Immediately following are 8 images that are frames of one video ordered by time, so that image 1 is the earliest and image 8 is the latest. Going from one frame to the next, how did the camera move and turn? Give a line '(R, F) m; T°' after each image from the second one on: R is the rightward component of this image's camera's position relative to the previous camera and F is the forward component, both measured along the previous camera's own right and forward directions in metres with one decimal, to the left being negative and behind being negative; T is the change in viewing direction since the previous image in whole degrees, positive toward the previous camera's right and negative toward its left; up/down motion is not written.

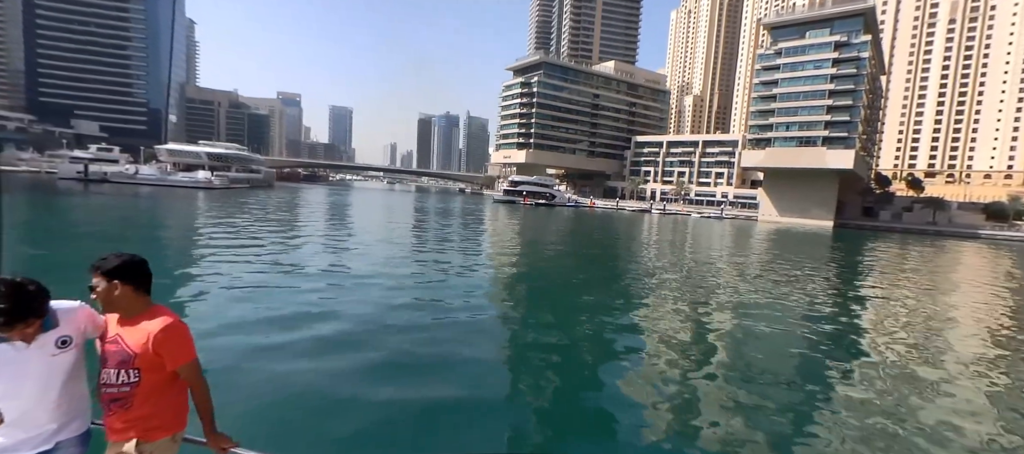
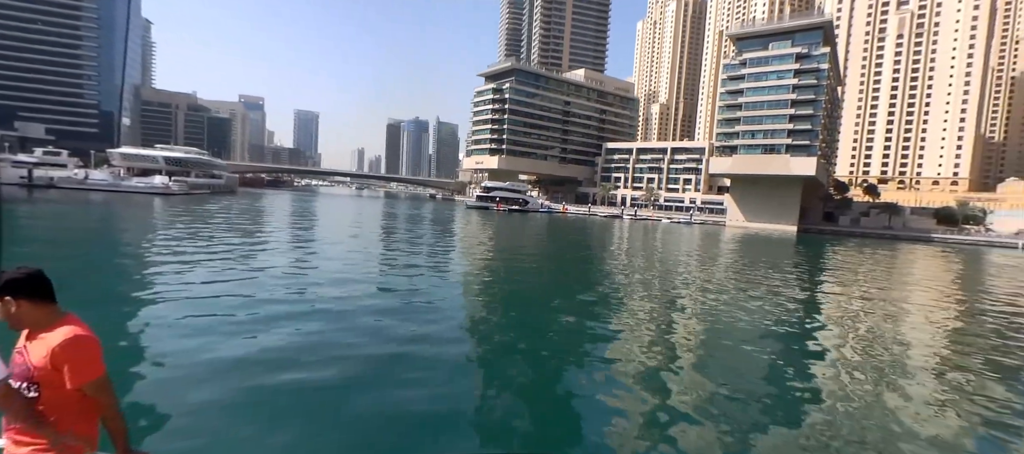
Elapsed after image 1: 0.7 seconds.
(-0.3, +0.3) m; +4°
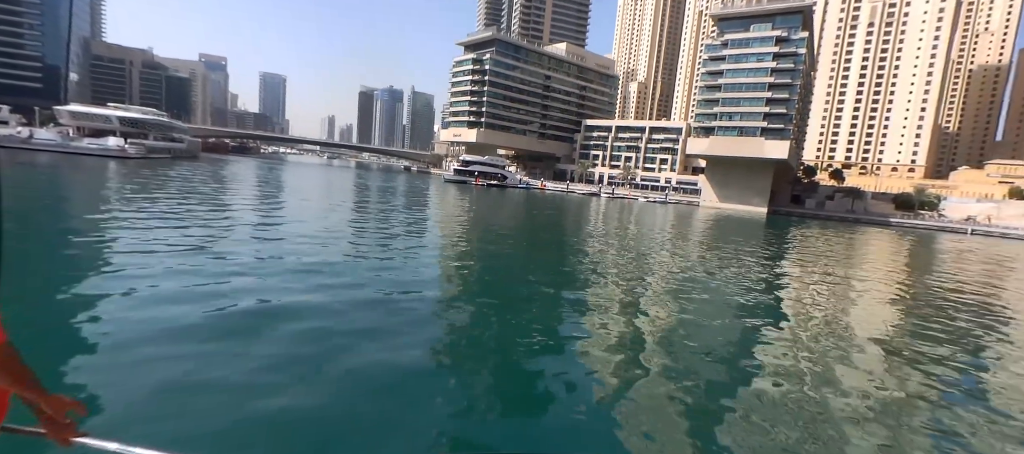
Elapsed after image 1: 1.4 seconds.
(-0.4, +0.1) m; +3°
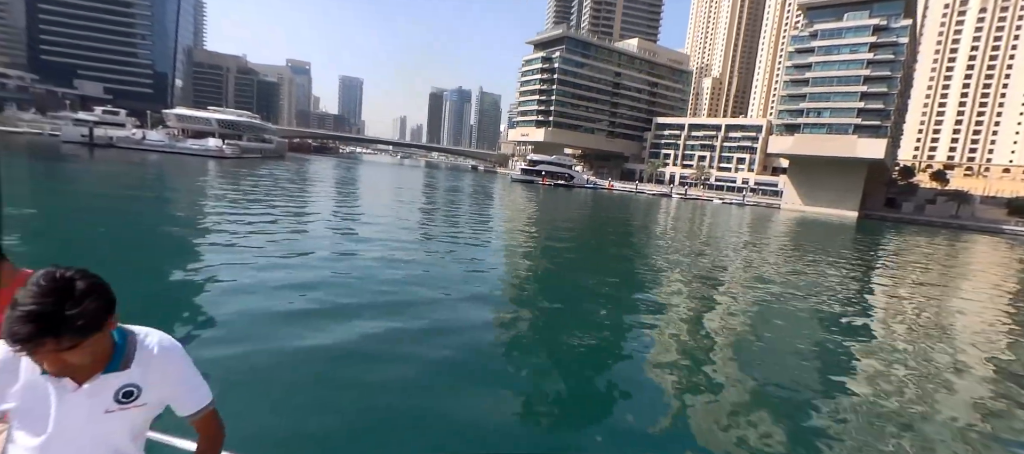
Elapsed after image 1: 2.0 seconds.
(-0.4, -0.8) m; -8°
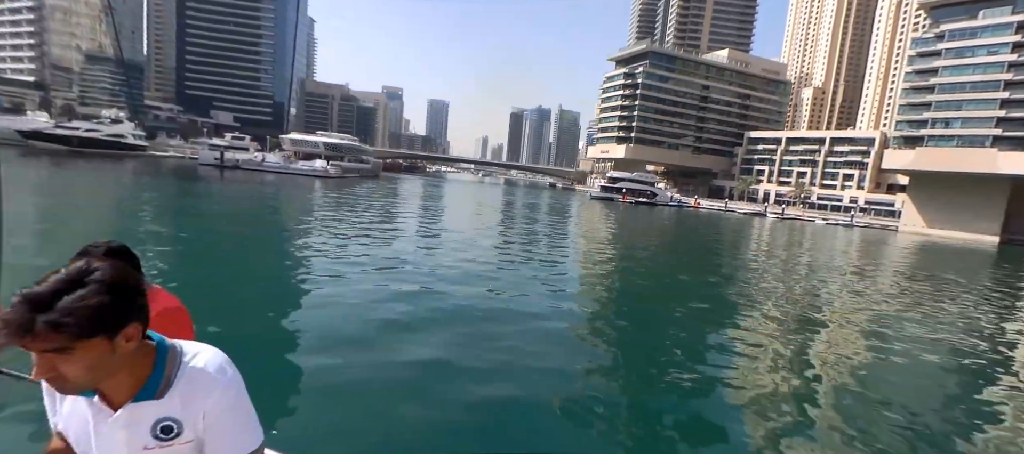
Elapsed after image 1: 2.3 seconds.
(-0.1, -0.1) m; -10°
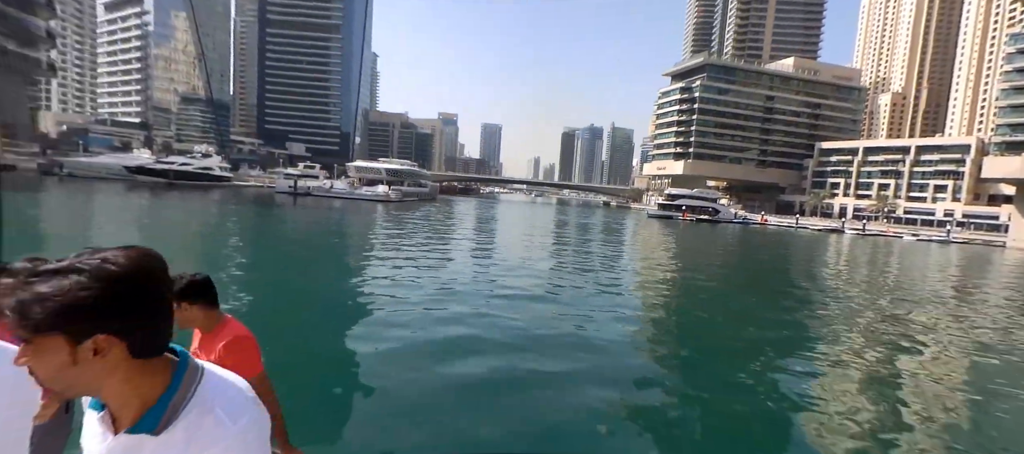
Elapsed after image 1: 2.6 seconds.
(-0.2, 0.0) m; -7°
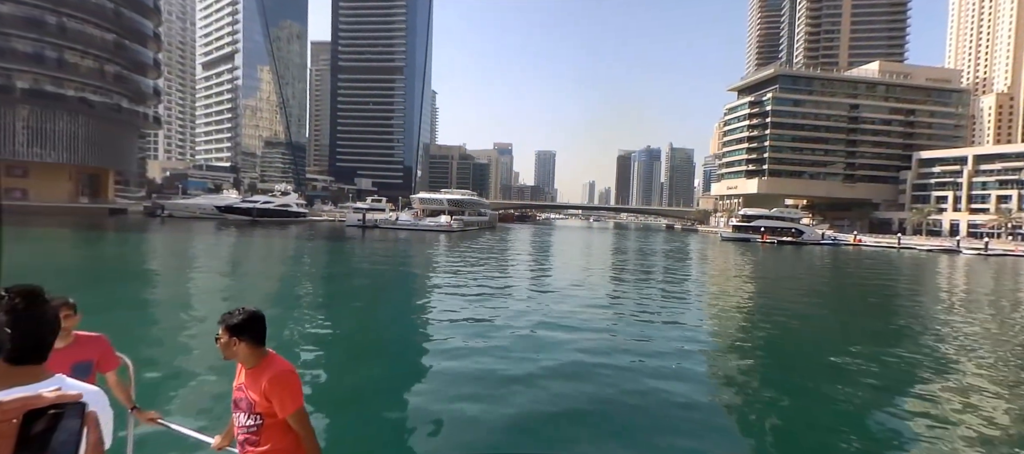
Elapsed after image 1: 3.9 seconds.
(-0.7, +0.8) m; -7°
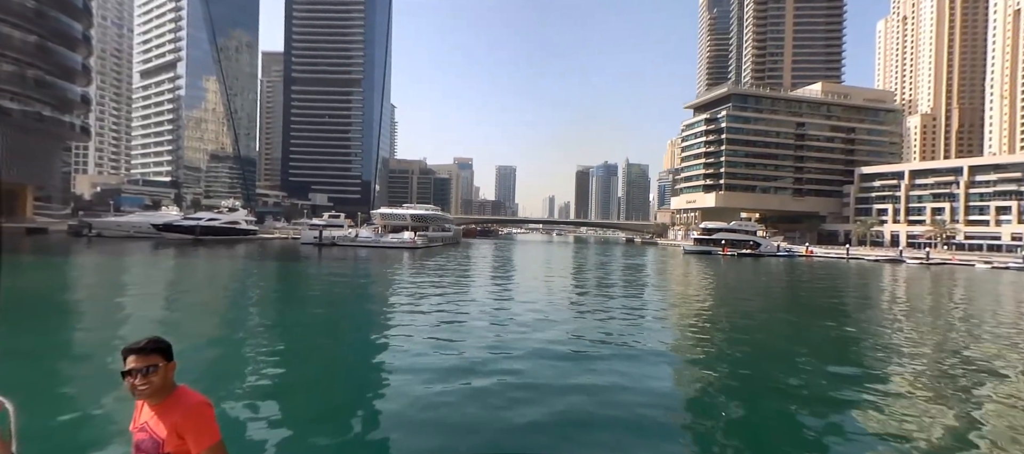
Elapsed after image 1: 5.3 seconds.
(-0.5, +1.0) m; +5°
